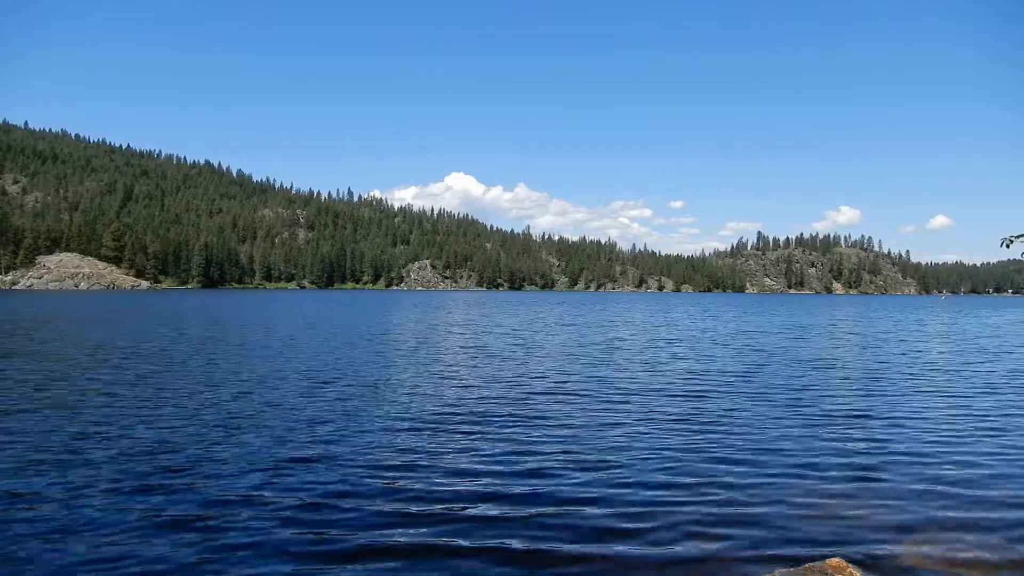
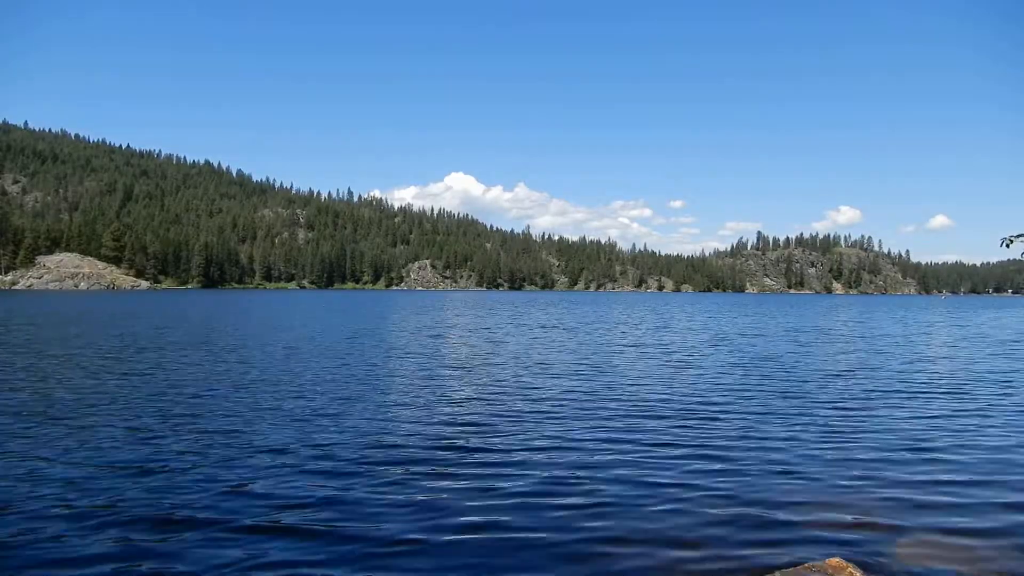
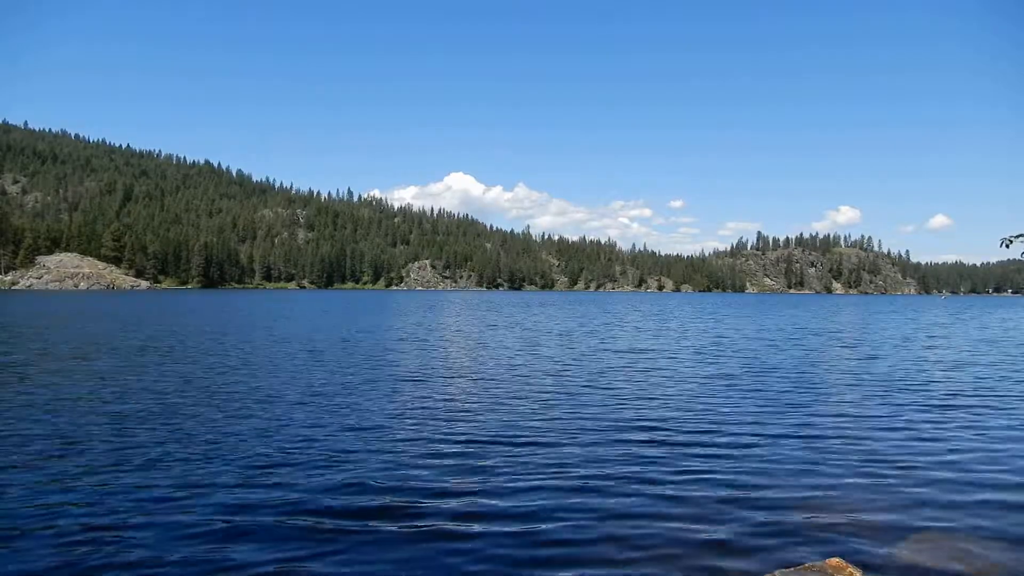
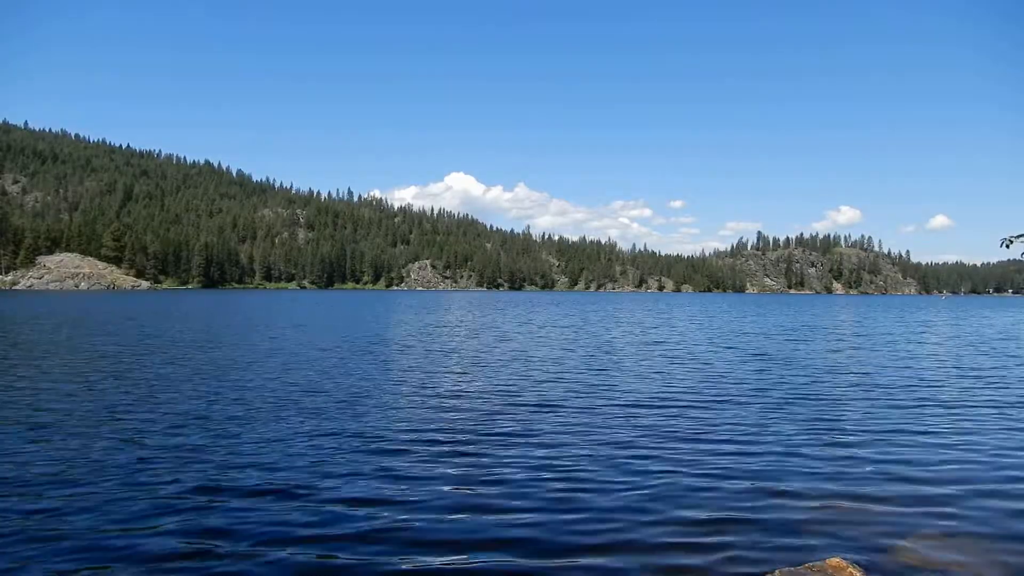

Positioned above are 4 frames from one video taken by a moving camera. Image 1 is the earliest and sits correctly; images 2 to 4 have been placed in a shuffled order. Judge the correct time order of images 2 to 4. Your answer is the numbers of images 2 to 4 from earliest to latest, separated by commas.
4, 2, 3
